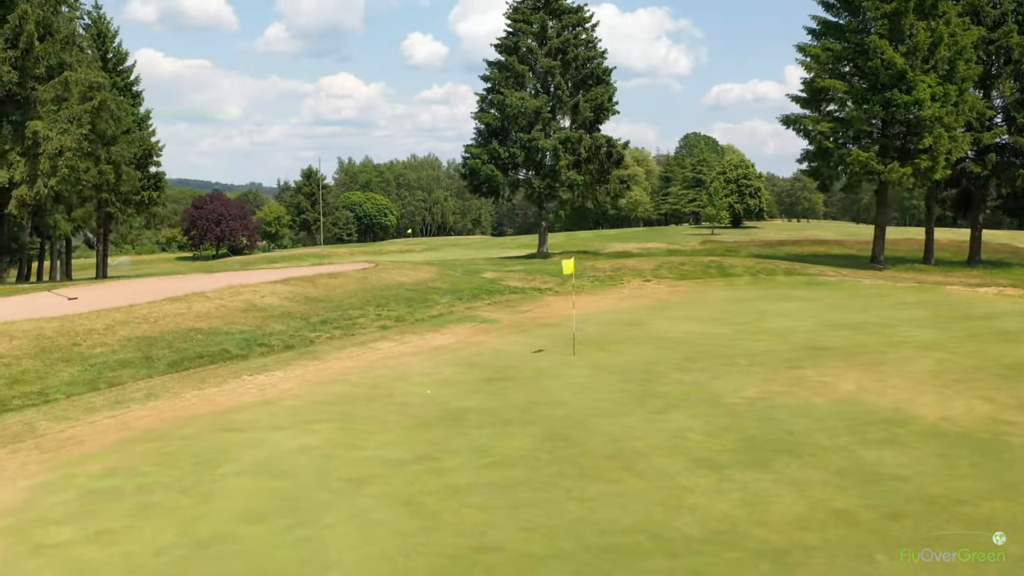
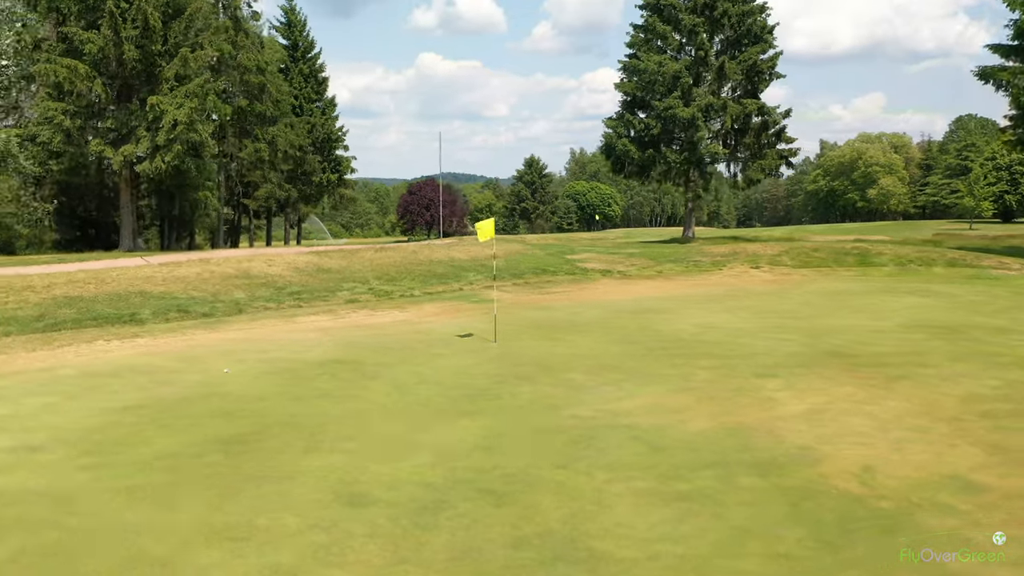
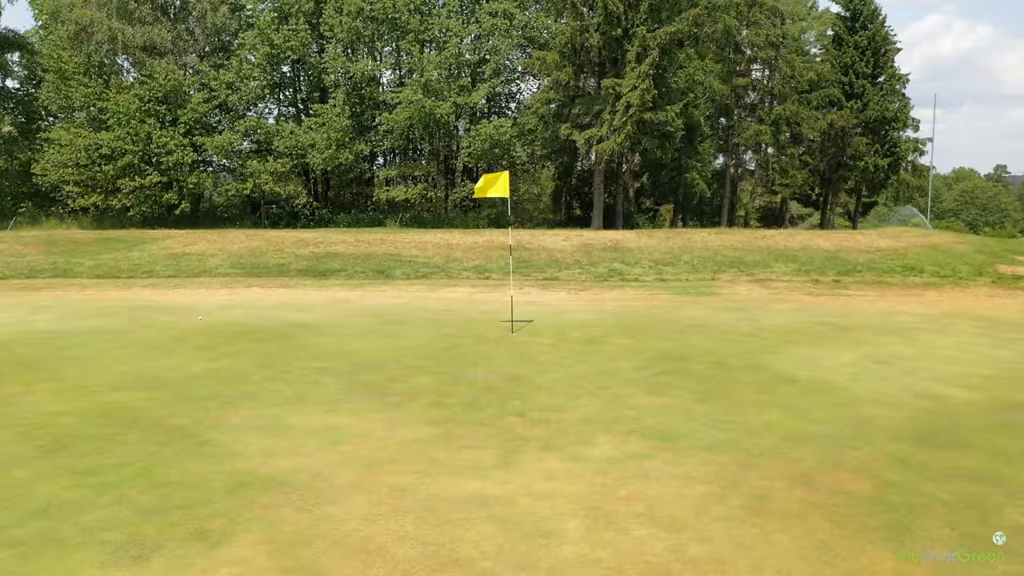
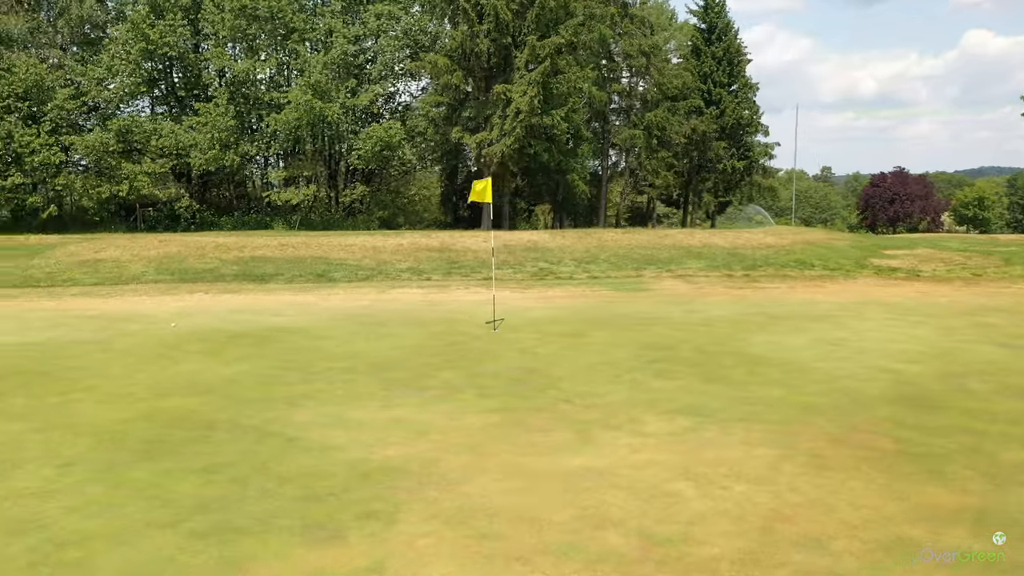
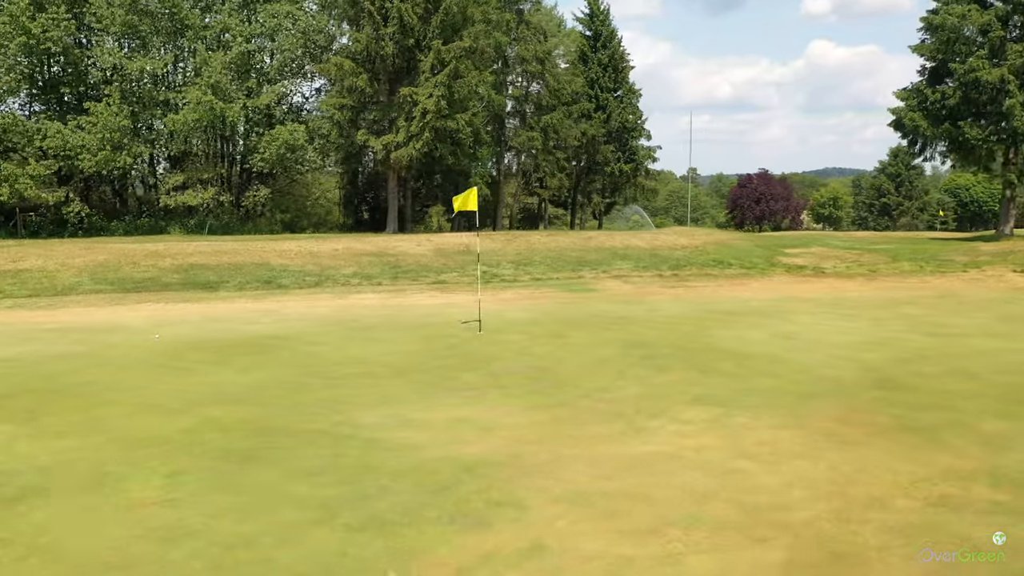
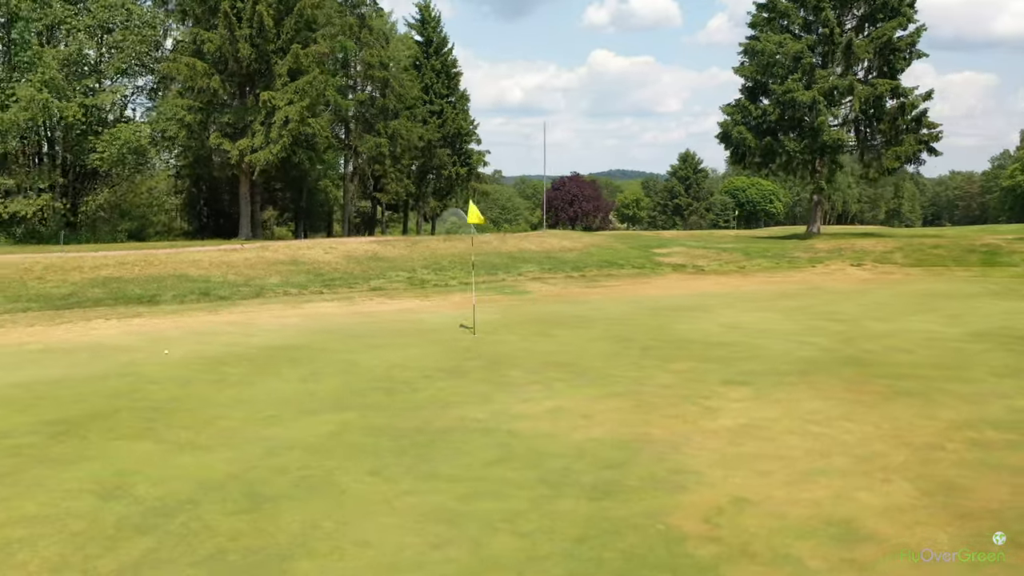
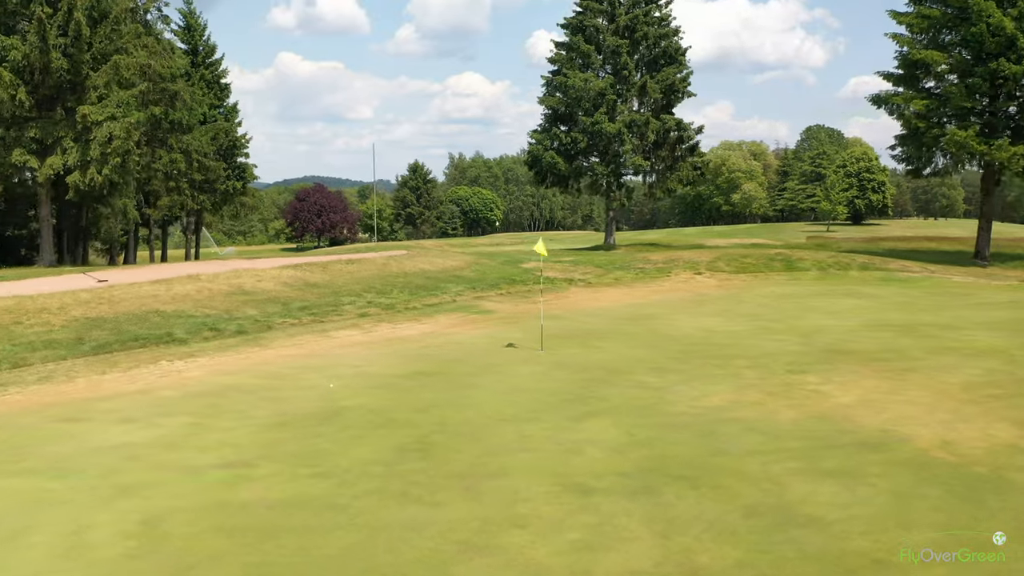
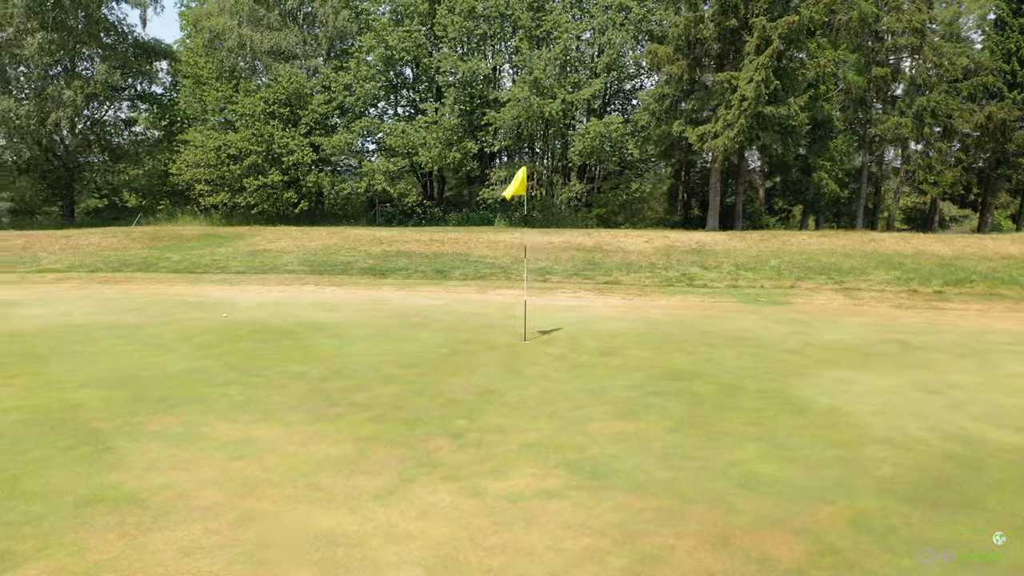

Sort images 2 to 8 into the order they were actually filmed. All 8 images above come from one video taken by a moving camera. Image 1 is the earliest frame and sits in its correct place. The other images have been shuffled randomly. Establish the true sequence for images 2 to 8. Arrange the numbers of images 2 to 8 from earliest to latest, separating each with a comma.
7, 2, 6, 5, 4, 3, 8
